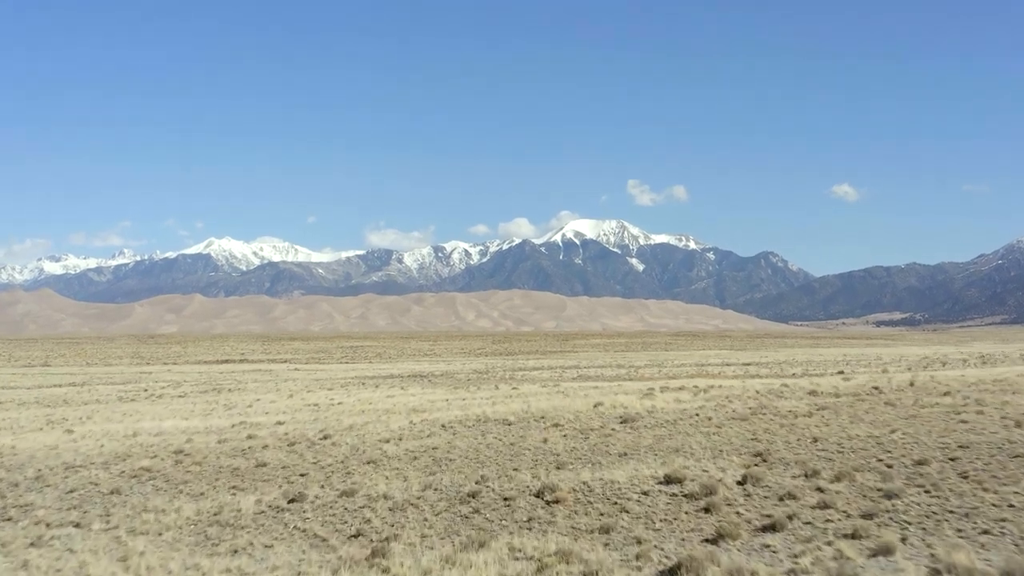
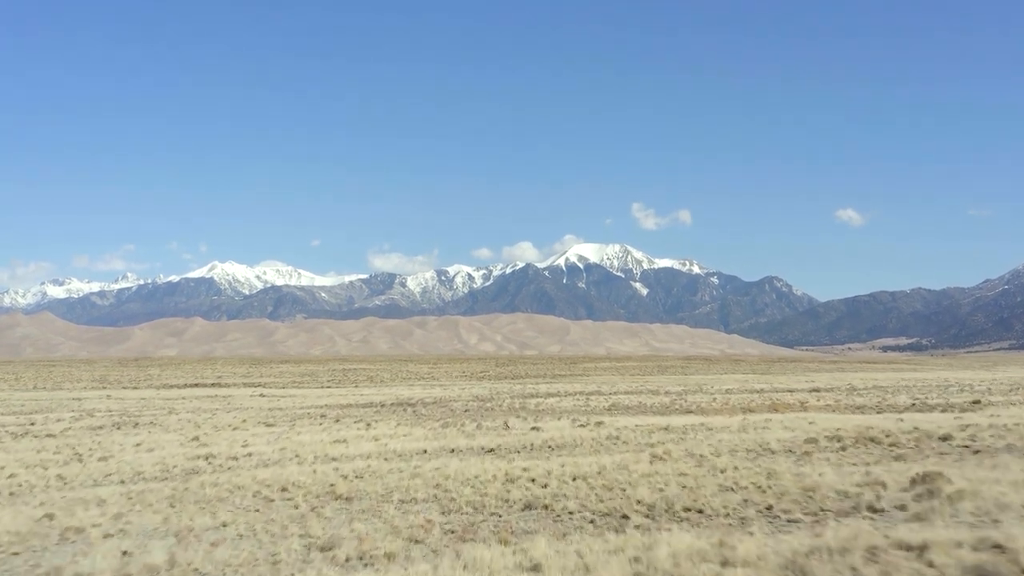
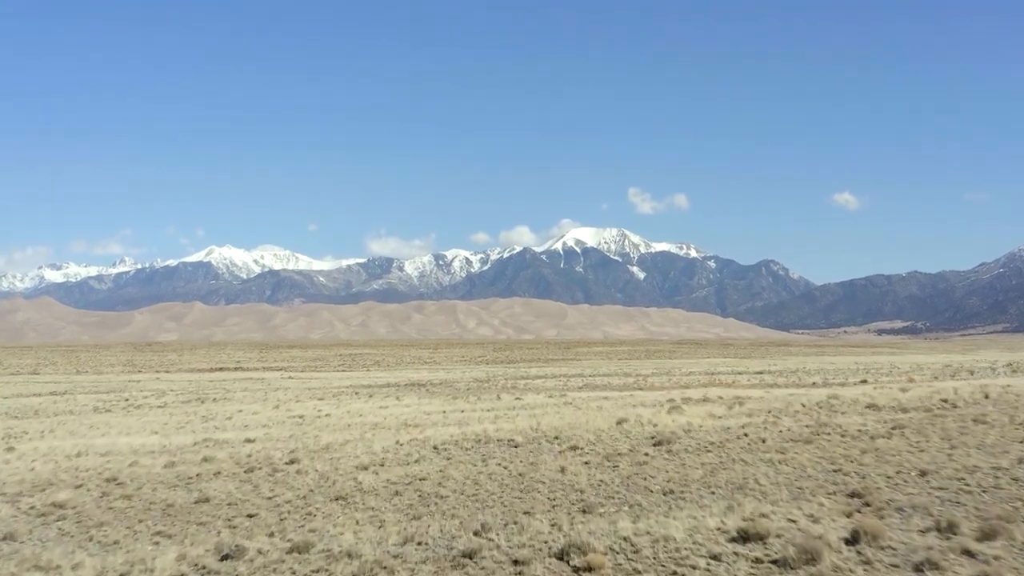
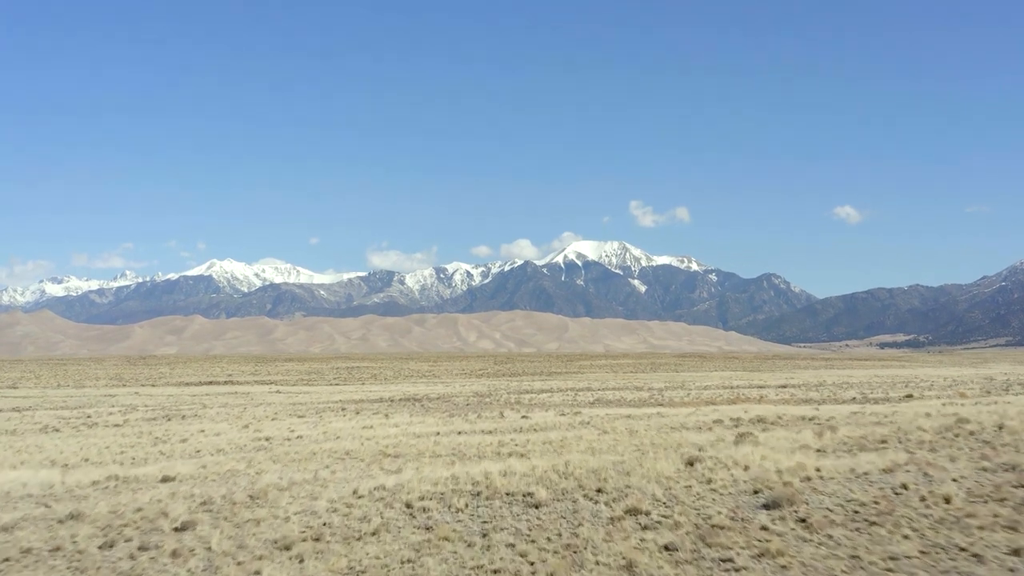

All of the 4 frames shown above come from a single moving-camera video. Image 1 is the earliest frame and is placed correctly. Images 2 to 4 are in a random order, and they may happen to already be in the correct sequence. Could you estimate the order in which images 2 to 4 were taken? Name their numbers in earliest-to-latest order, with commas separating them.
3, 4, 2
